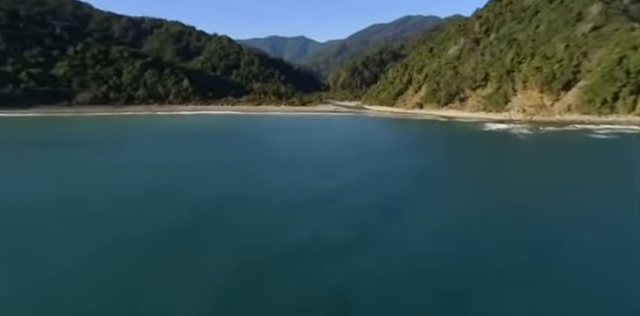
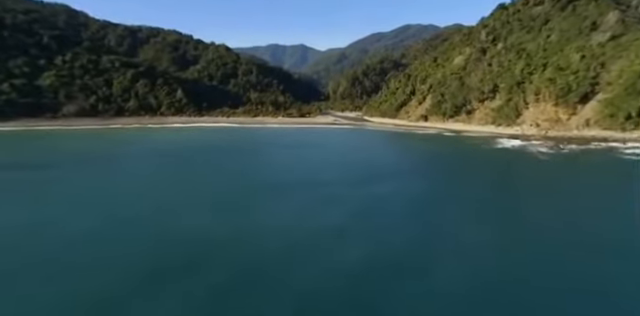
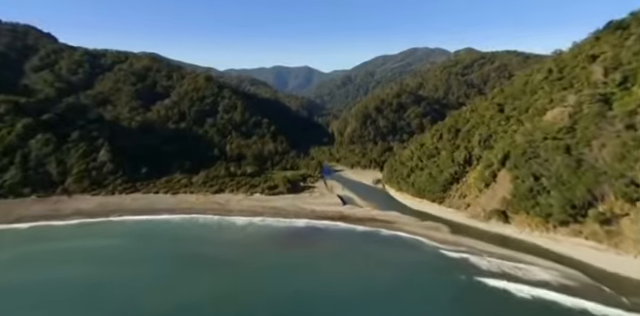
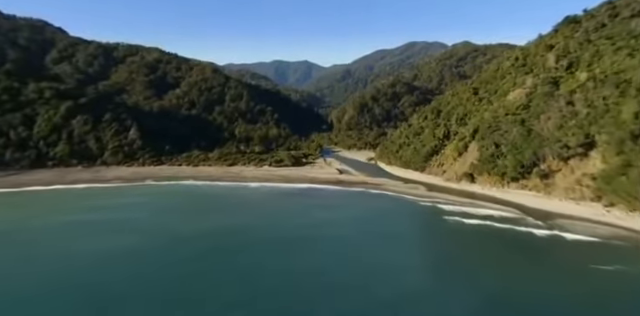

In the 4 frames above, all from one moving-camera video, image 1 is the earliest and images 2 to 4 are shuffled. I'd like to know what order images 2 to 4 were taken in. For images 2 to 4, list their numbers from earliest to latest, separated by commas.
2, 4, 3
